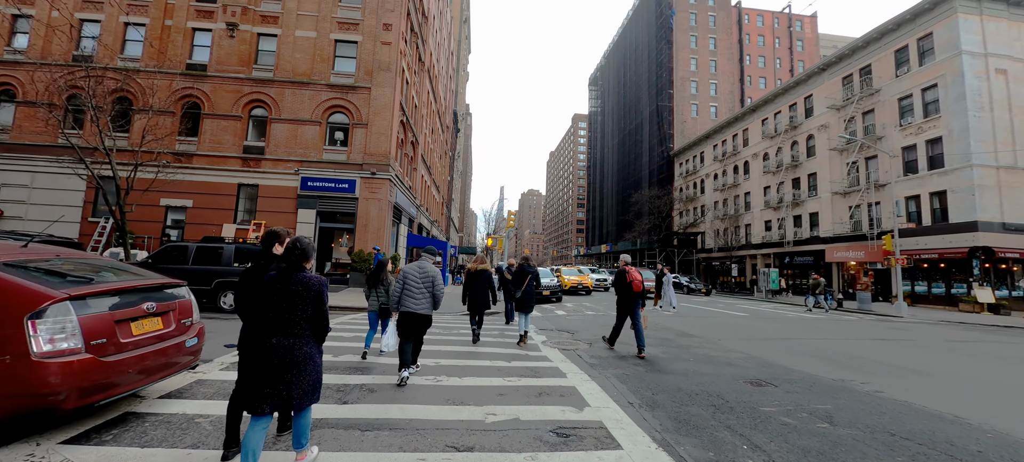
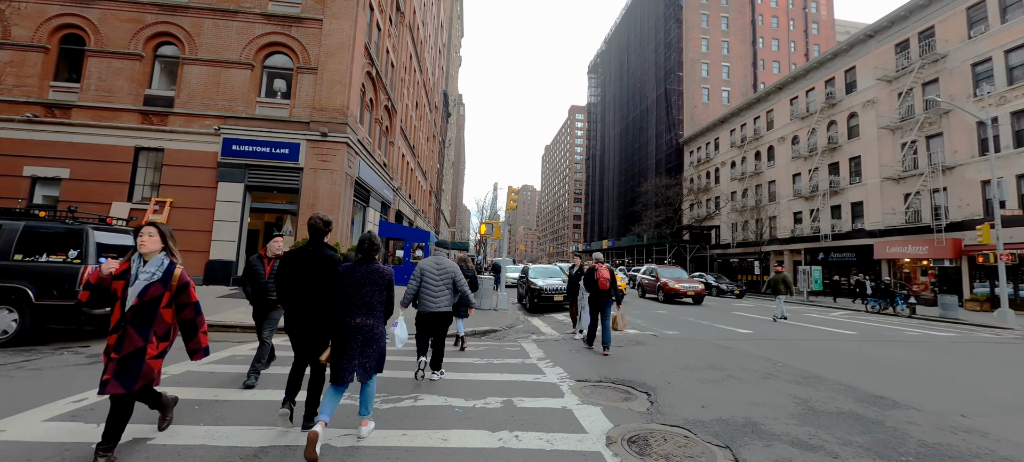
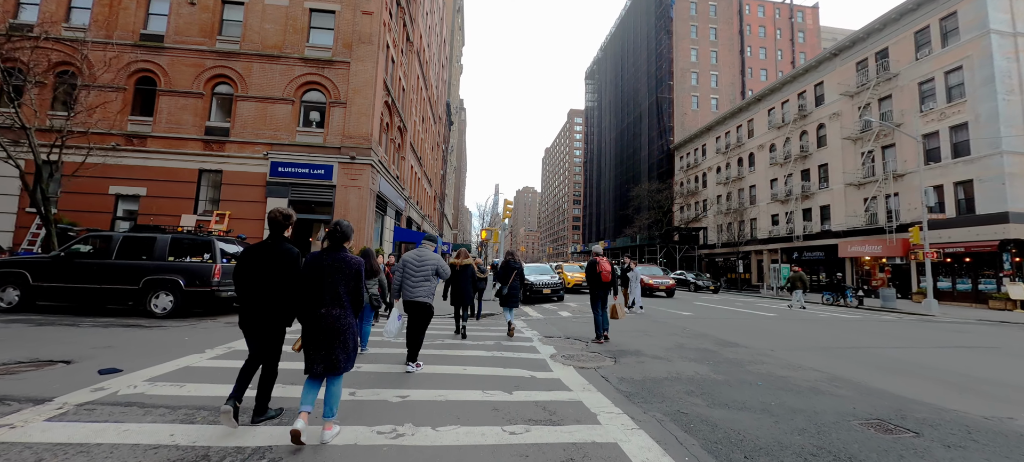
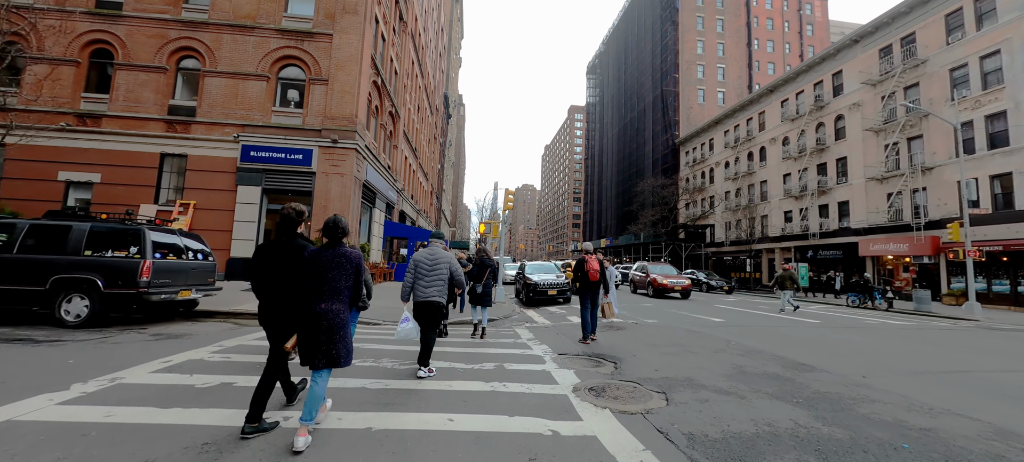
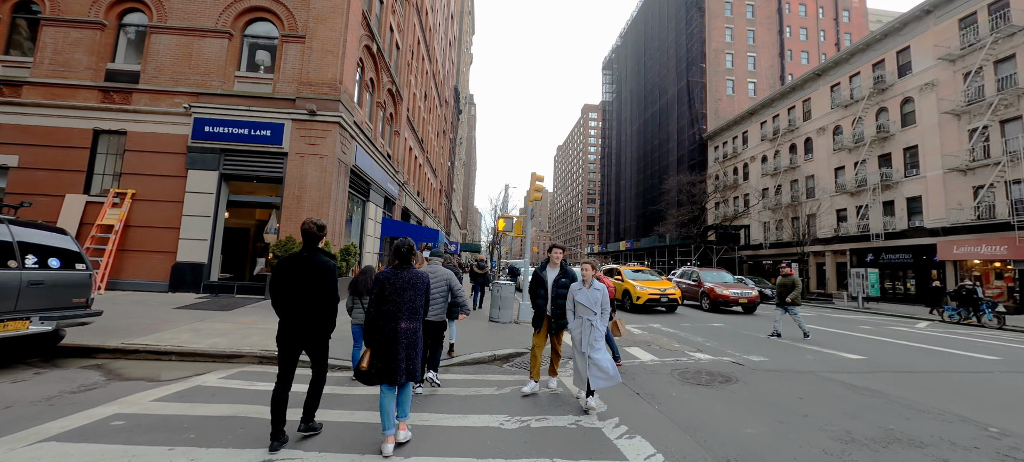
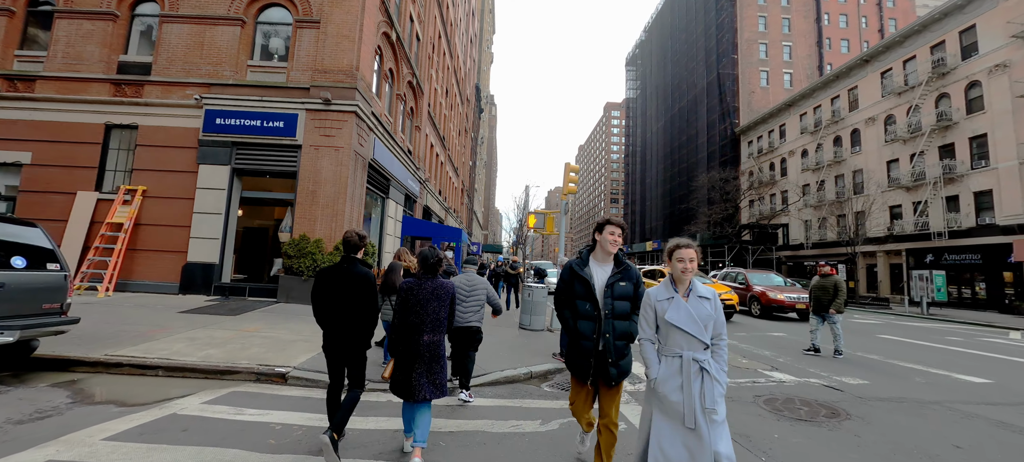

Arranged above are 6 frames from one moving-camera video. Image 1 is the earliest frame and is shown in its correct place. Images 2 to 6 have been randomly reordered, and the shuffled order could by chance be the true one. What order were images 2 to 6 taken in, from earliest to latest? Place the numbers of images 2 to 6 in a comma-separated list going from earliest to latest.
3, 4, 2, 5, 6
